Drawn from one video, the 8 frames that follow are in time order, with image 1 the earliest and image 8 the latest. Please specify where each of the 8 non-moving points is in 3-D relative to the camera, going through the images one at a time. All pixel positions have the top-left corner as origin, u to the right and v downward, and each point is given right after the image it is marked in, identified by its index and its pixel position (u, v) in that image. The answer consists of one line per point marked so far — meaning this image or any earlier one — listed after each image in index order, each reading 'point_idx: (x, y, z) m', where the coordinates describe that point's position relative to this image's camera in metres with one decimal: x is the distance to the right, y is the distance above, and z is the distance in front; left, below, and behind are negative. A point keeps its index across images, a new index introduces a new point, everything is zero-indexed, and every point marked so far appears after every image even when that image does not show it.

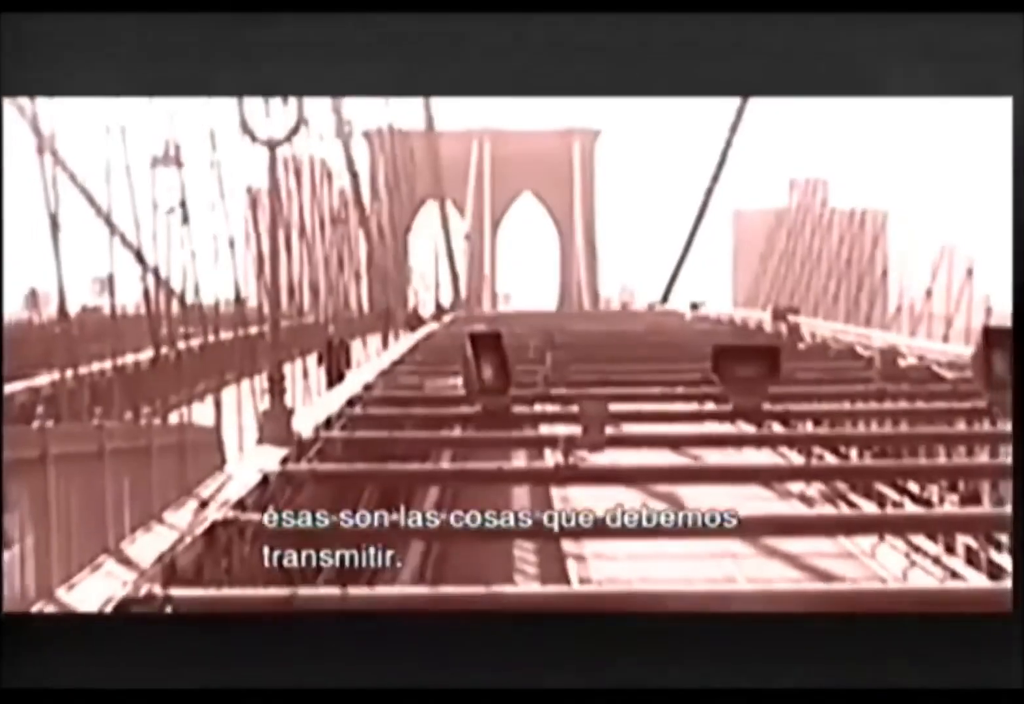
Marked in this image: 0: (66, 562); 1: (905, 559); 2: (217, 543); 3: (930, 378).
0: (-0.4, -0.2, +1.9) m
1: (+0.3, -0.2, +2.0) m
2: (-0.2, -0.2, +2.0) m
3: (+0.4, 0.0, +2.0) m
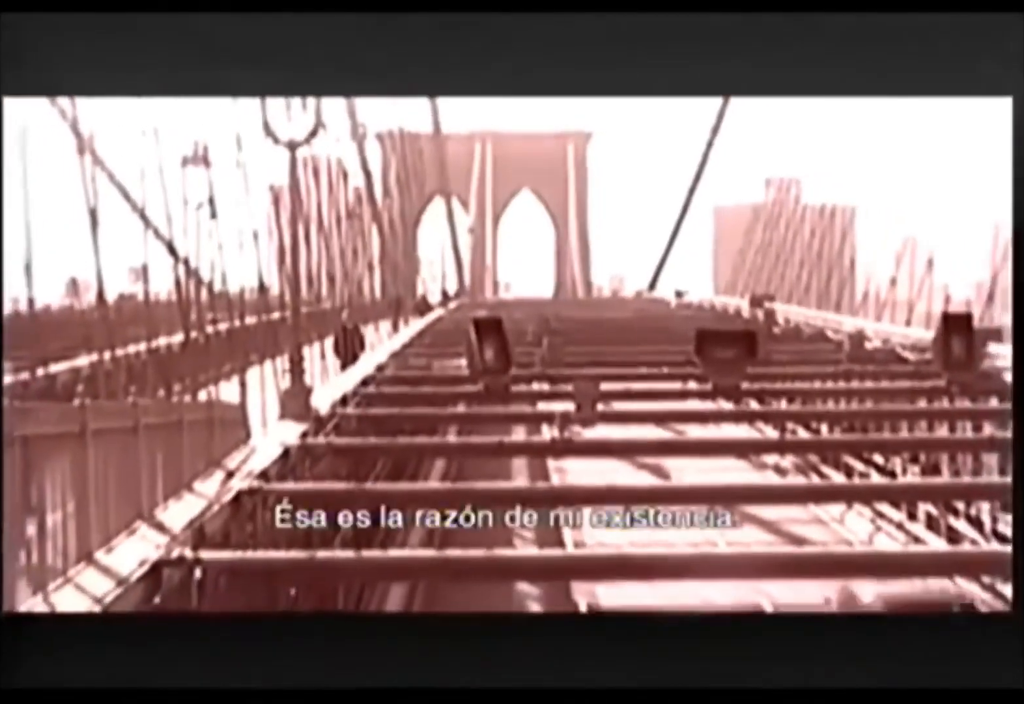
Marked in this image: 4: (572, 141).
0: (-0.4, -0.2, +2.1) m
1: (+0.3, -0.2, +2.1) m
2: (-0.2, -0.1, +2.1) m
3: (+0.4, 0.0, +2.2) m
4: (+0.1, +0.2, +2.1) m
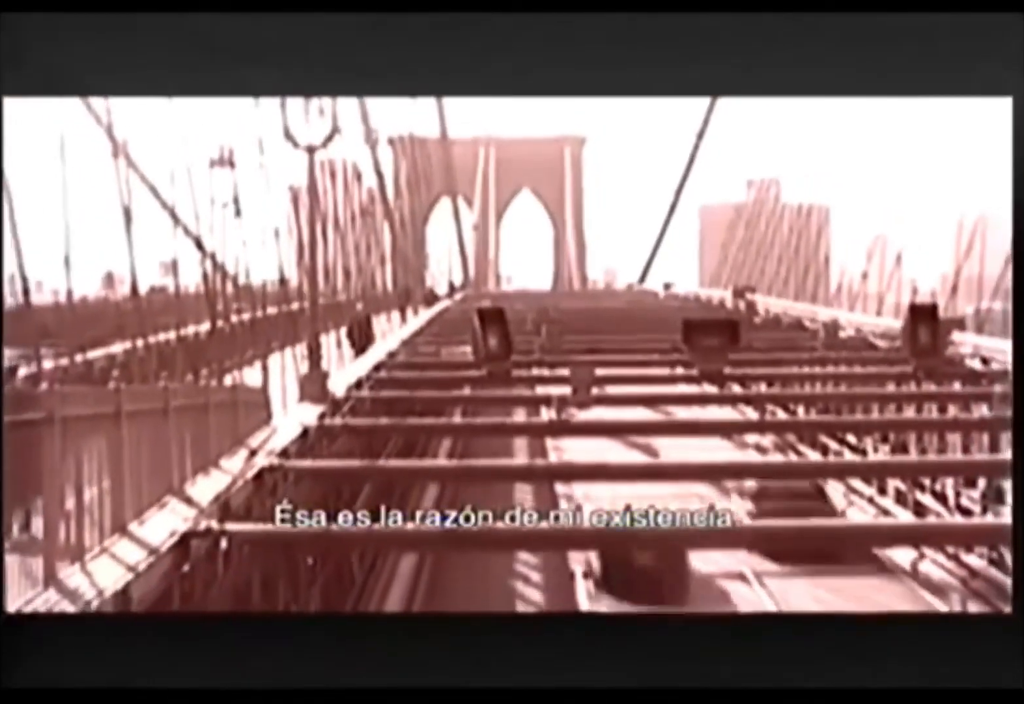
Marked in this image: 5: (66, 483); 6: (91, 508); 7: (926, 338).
0: (-0.4, -0.1, +2.3) m
1: (+0.3, -0.1, +2.3) m
2: (-0.2, -0.1, +2.3) m
3: (+0.4, 0.0, +2.4) m
4: (+0.1, +0.2, +2.3) m
5: (-0.4, -0.1, +2.3) m
6: (-0.4, -0.2, +2.3) m
7: (+0.4, 0.0, +2.3) m
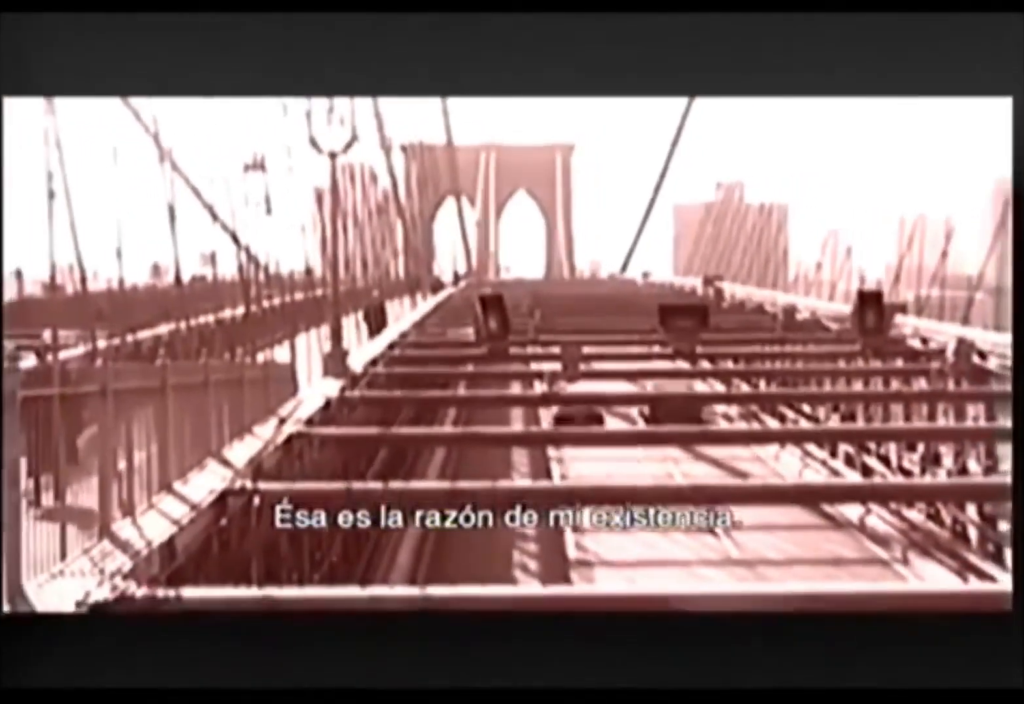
0: (-0.4, -0.1, +2.6) m
1: (+0.3, -0.1, +2.6) m
2: (-0.2, -0.1, +2.6) m
3: (+0.4, 0.0, +2.7) m
4: (+0.1, +0.2, +2.6) m
5: (-0.4, -0.1, +2.6) m
6: (-0.4, -0.1, +2.6) m
7: (+0.4, 0.0, +2.7) m
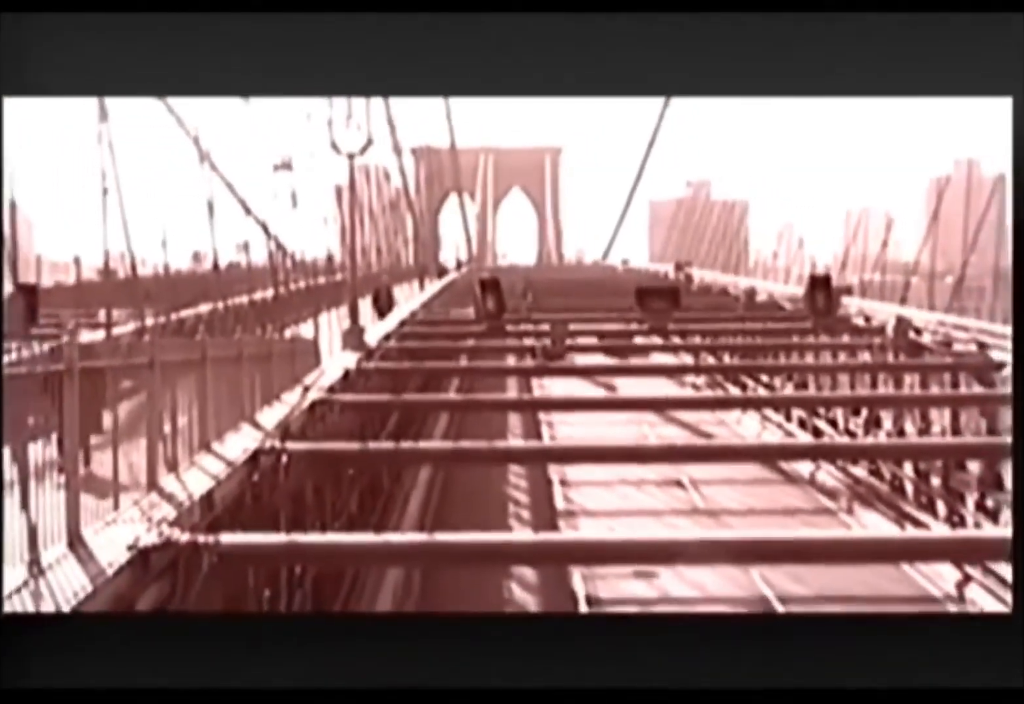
0: (-0.4, -0.1, +3.0) m
1: (+0.3, -0.1, +3.0) m
2: (-0.3, -0.1, +3.0) m
3: (+0.3, +0.1, +3.1) m
4: (0.0, +0.3, +3.0) m
5: (-0.4, -0.1, +3.0) m
6: (-0.4, -0.1, +3.0) m
7: (+0.4, +0.1, +3.0) m
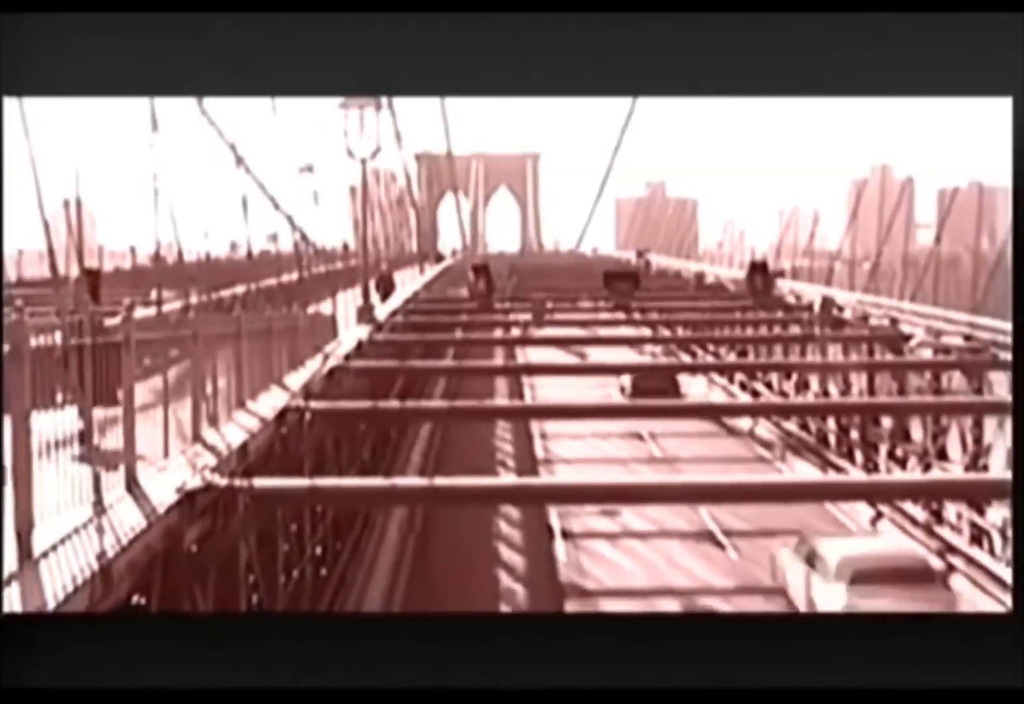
0: (-0.4, -0.1, +3.5) m
1: (+0.3, -0.1, +3.6) m
2: (-0.3, 0.0, +3.6) m
3: (+0.3, +0.1, +3.6) m
4: (0.0, +0.3, +3.6) m
5: (-0.5, 0.0, +3.5) m
6: (-0.4, -0.1, +3.5) m
7: (+0.4, +0.1, +3.6) m
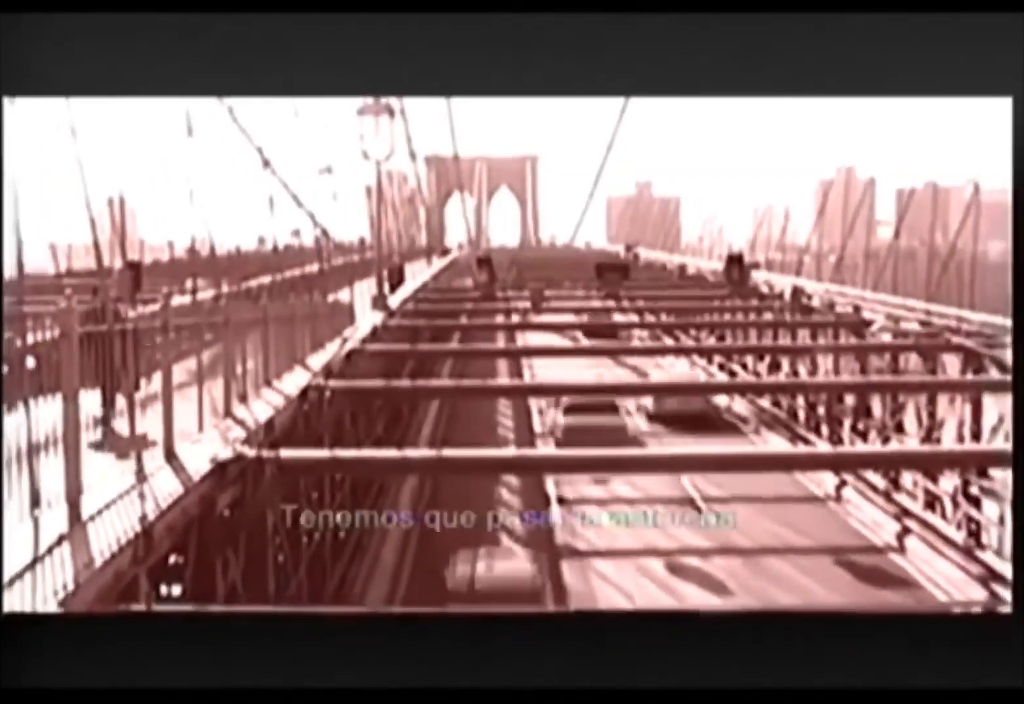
0: (-0.4, 0.0, +3.9) m
1: (+0.3, 0.0, +4.0) m
2: (-0.3, 0.0, +4.0) m
3: (+0.3, +0.1, +4.0) m
4: (0.0, +0.3, +3.9) m
5: (-0.5, 0.0, +3.9) m
6: (-0.4, 0.0, +3.9) m
7: (+0.4, +0.1, +4.0) m
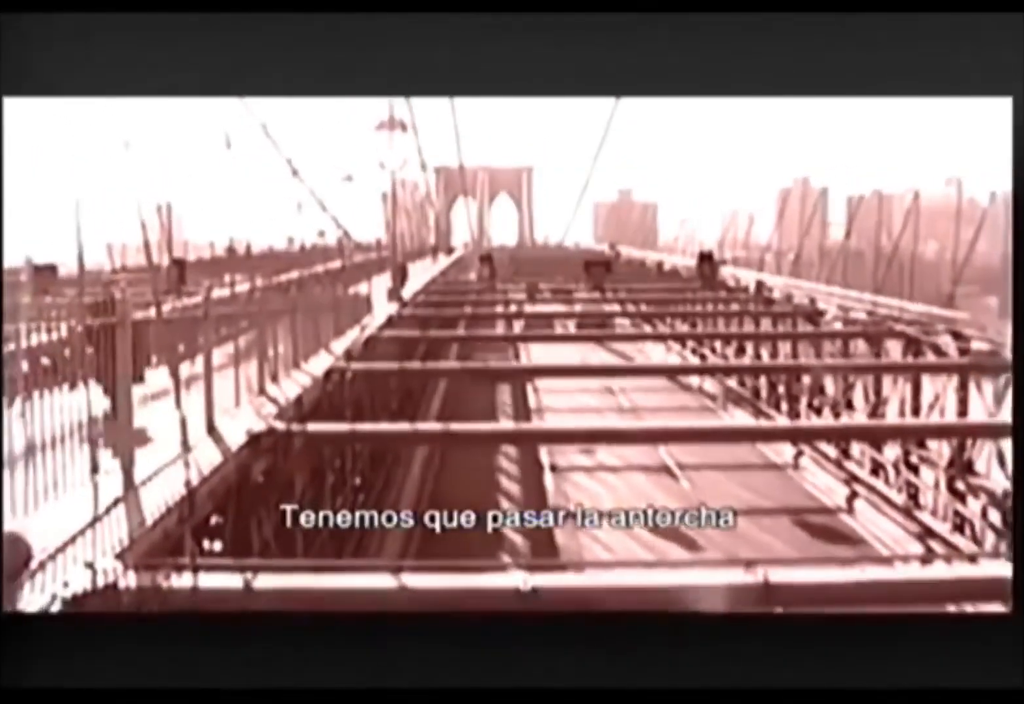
0: (-0.4, 0.0, +4.5) m
1: (+0.3, 0.0, +4.5) m
2: (-0.3, 0.0, +4.5) m
3: (+0.3, +0.1, +4.6) m
4: (0.0, +0.3, +4.5) m
5: (-0.5, 0.0, +4.4) m
6: (-0.4, 0.0, +4.4) m
7: (+0.4, +0.2, +4.5) m
